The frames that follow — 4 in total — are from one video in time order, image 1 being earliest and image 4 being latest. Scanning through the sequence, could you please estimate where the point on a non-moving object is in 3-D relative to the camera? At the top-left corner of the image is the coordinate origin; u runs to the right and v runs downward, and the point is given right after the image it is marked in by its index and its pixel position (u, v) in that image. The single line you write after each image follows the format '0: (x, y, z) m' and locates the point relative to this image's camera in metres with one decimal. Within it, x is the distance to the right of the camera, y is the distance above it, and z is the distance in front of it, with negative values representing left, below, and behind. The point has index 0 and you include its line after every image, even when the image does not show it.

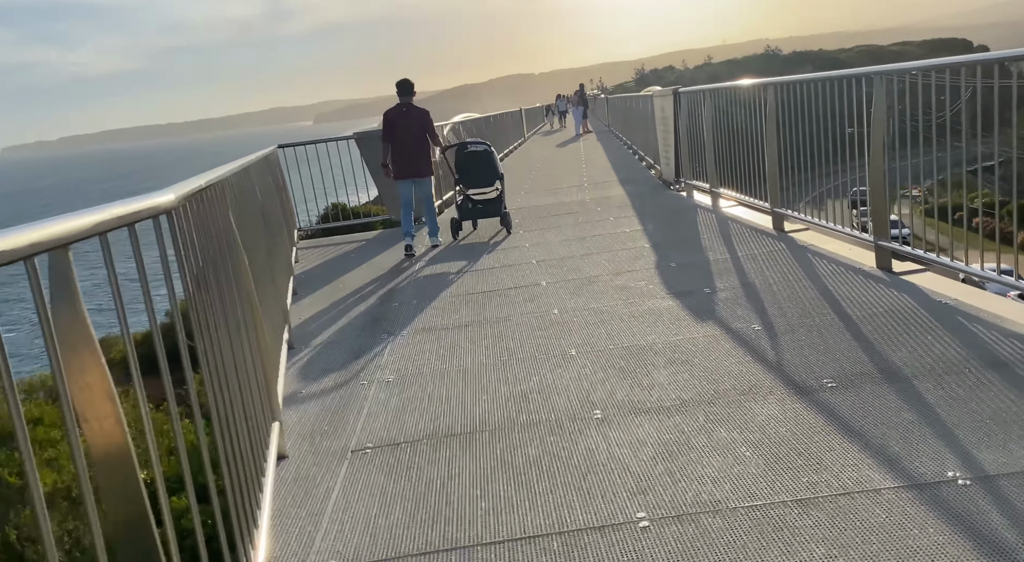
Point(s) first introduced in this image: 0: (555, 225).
0: (+0.5, +0.6, +8.8) m
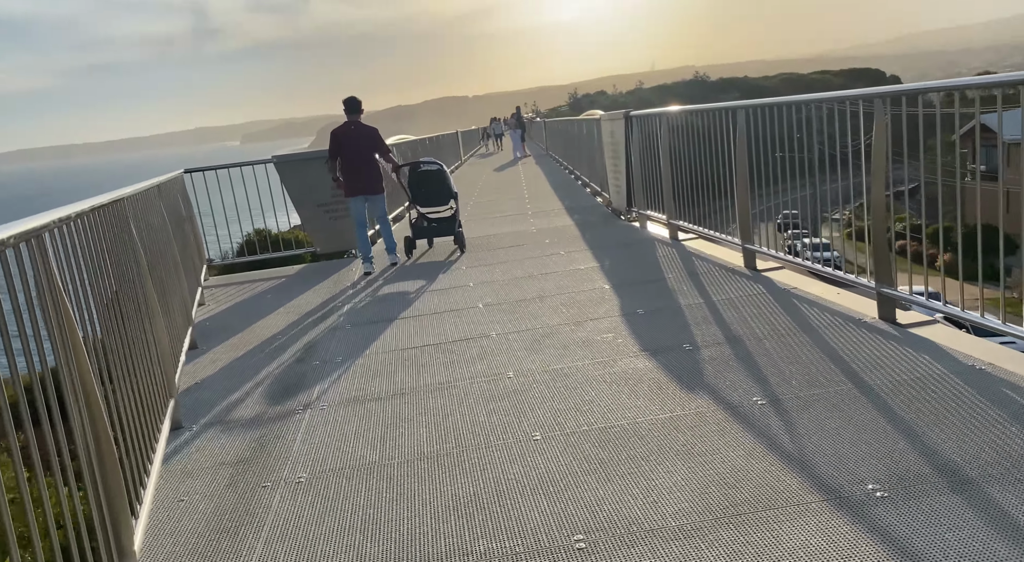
0: (-0.1, +0.2, +8.0) m
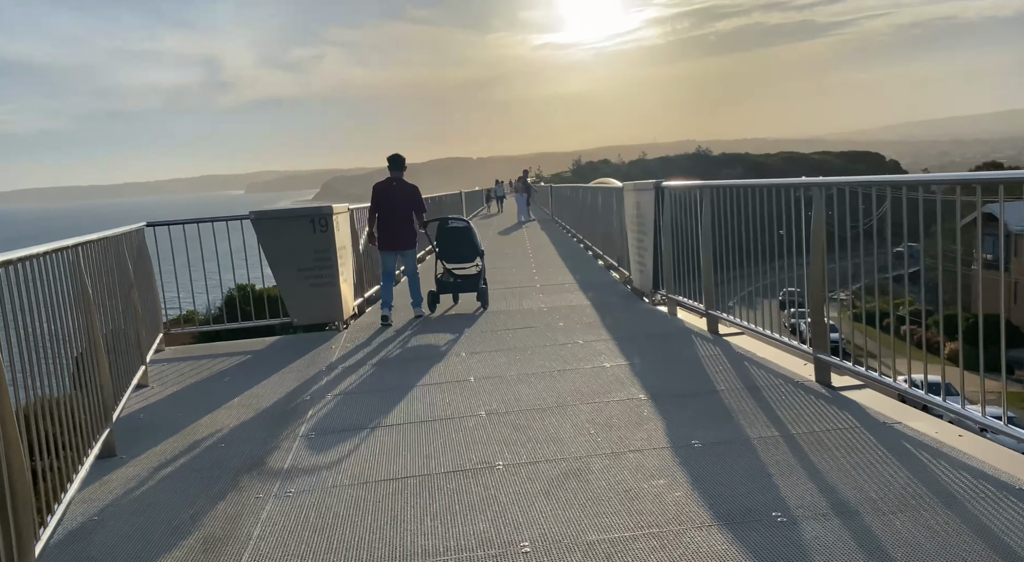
0: (-0.1, -0.6, +6.7) m
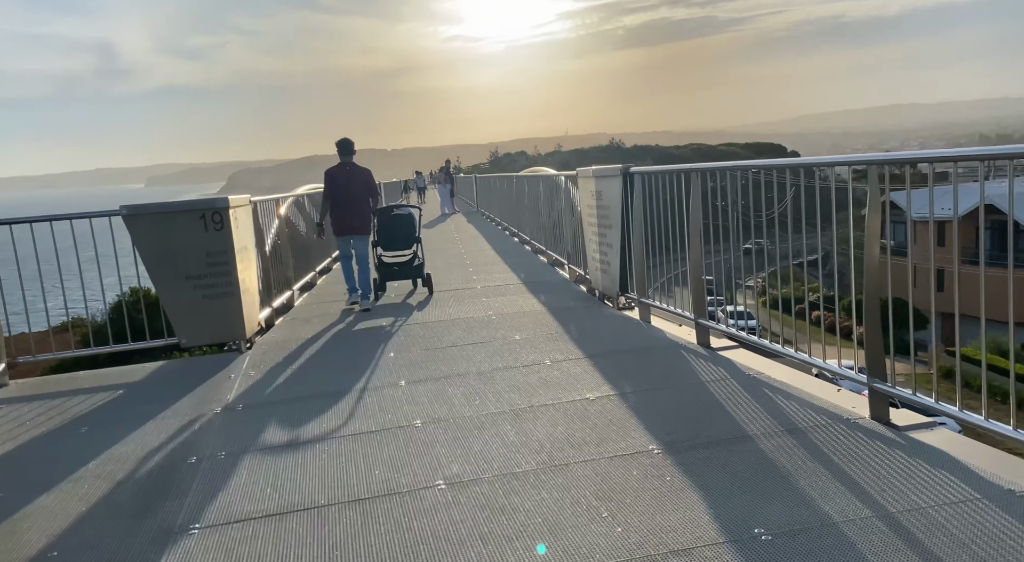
0: (-0.4, -0.6, +5.4) m
